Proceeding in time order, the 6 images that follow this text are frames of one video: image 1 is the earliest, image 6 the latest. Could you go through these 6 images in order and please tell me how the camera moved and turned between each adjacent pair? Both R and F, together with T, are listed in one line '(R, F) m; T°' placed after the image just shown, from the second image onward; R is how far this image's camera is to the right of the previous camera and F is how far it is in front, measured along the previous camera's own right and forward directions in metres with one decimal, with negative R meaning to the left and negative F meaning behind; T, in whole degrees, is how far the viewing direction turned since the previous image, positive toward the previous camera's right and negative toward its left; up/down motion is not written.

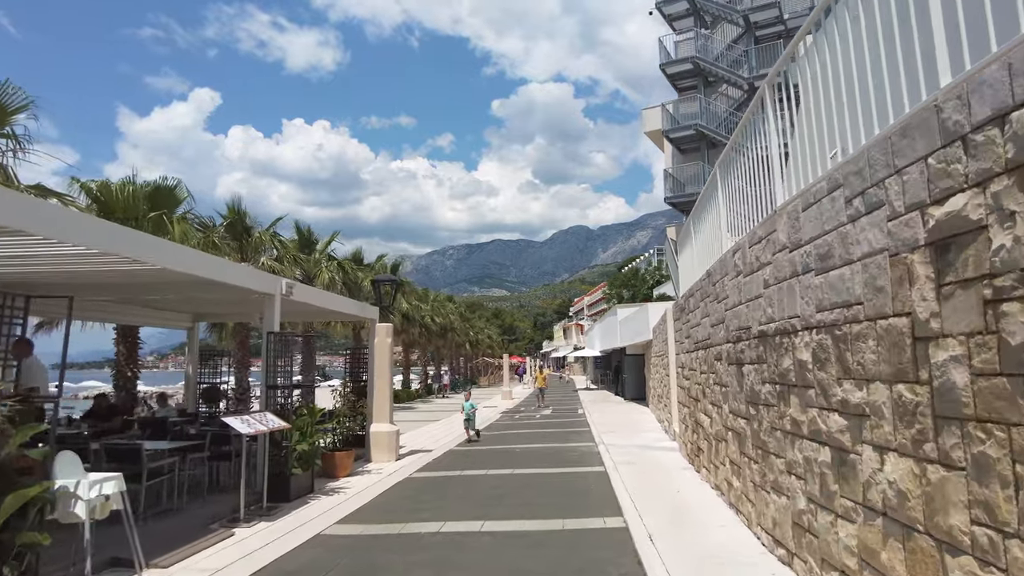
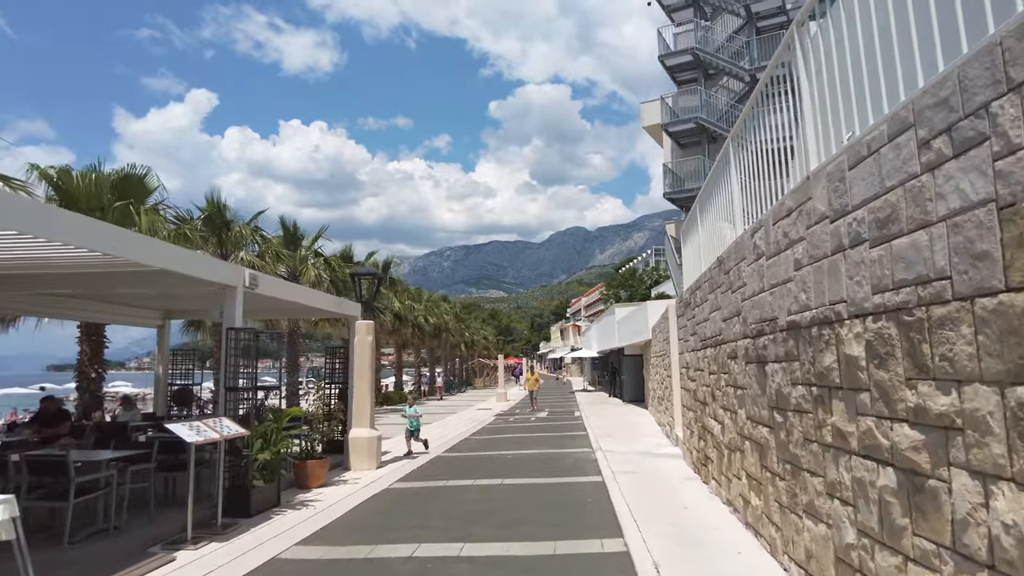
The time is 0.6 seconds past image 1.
(+0.1, +0.9) m; 0°
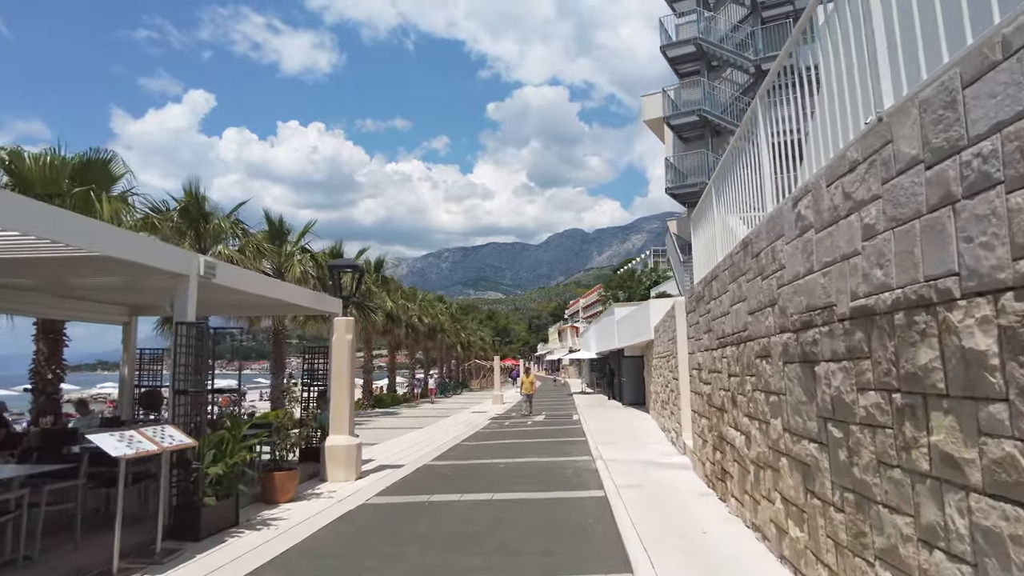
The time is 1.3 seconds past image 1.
(+0.1, +1.0) m; 0°
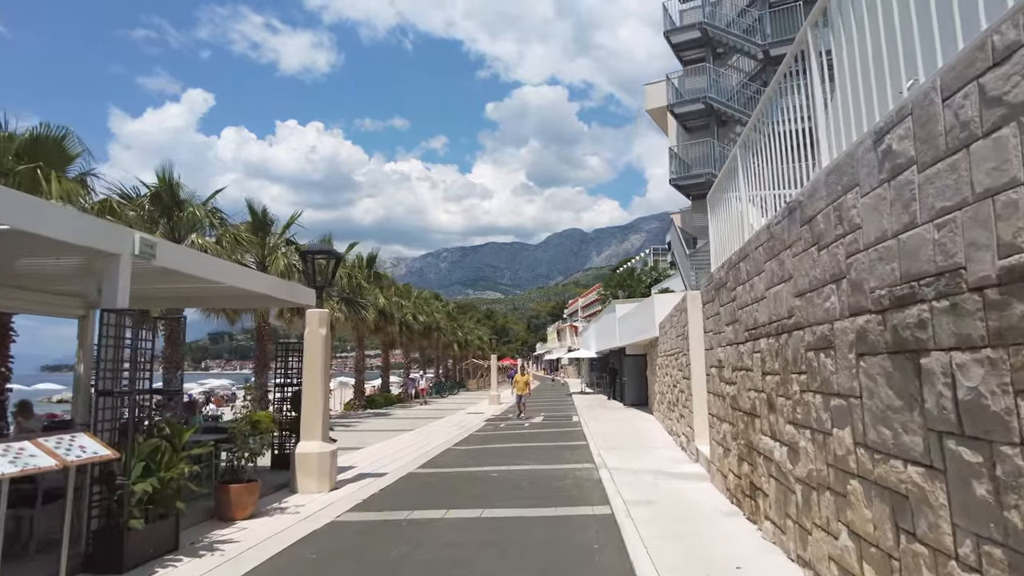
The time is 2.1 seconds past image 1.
(+0.1, +1.2) m; 0°
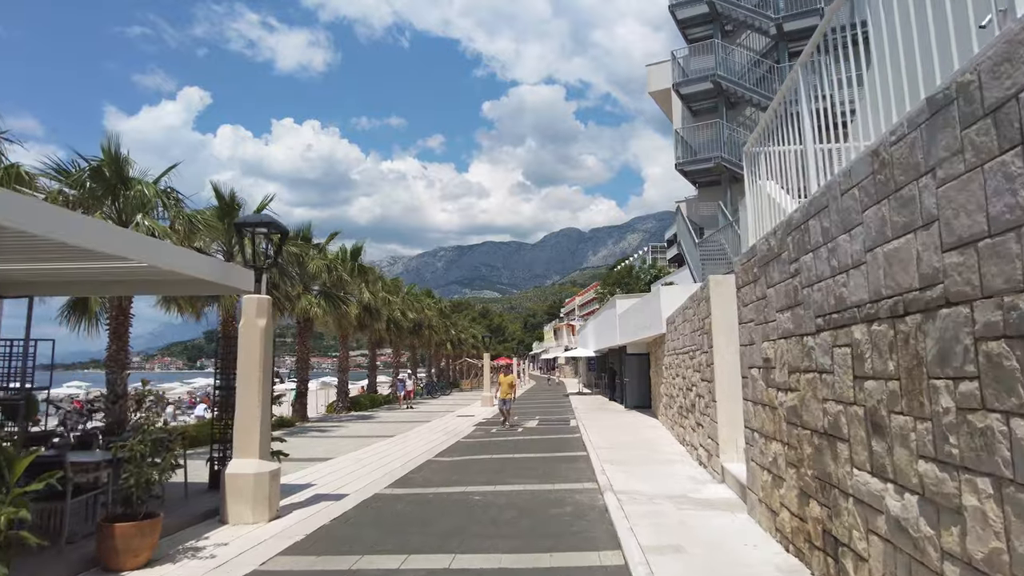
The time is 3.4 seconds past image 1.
(+0.1, +1.9) m; 0°
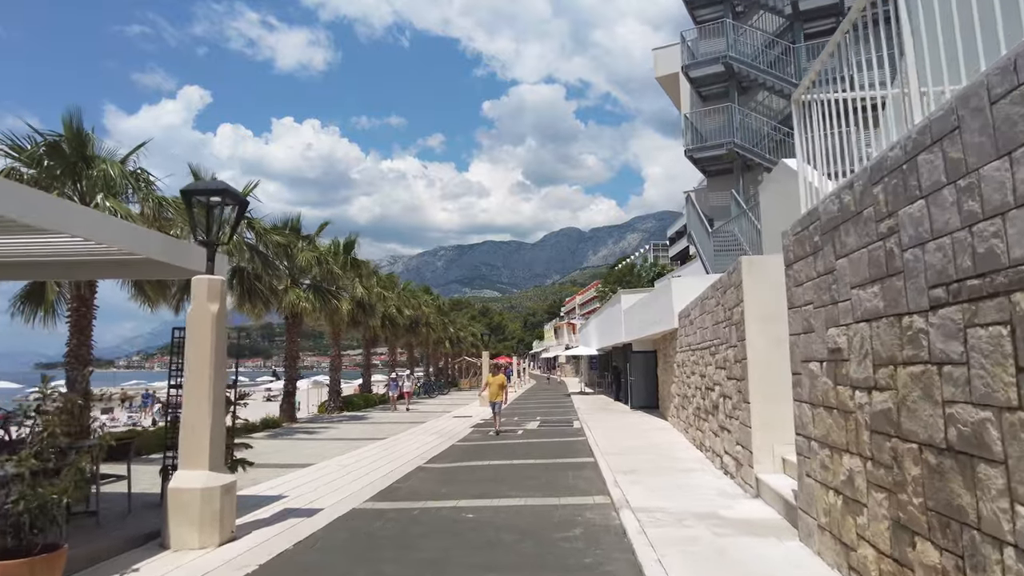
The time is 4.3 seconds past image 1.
(0.0, +1.3) m; 0°
